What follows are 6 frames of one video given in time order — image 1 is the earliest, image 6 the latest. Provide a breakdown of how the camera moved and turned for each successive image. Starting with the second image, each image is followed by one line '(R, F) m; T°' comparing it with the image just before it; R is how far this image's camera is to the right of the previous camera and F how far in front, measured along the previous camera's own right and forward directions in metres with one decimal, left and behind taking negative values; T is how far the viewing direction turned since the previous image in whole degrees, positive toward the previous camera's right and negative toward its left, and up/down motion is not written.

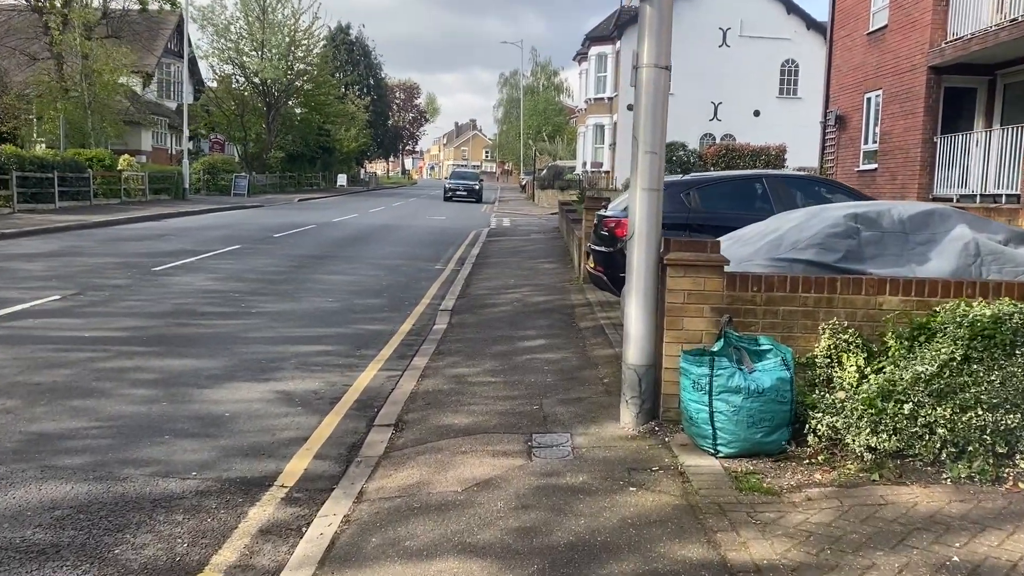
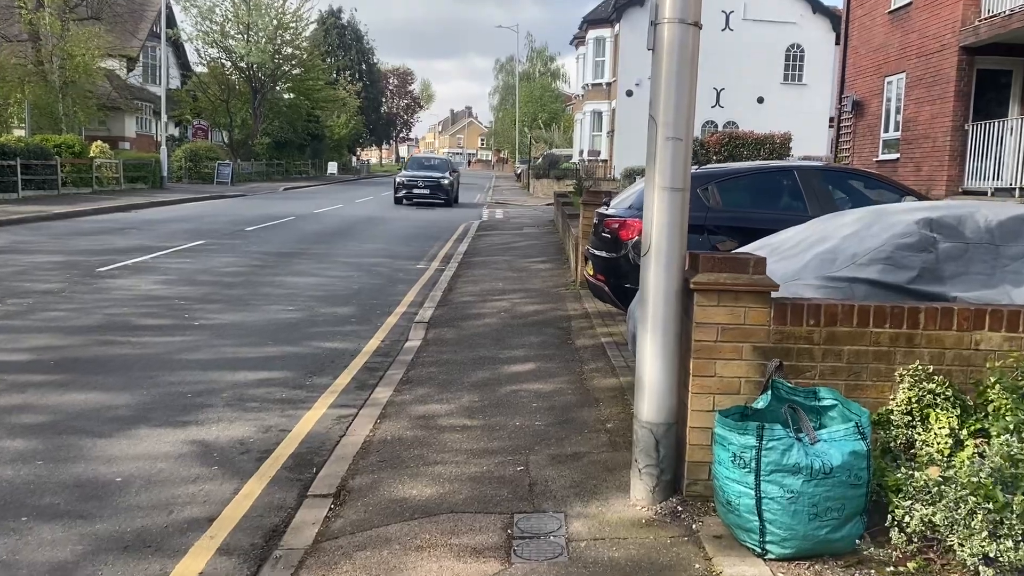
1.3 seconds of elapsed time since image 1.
(+0.1, +1.4) m; 0°
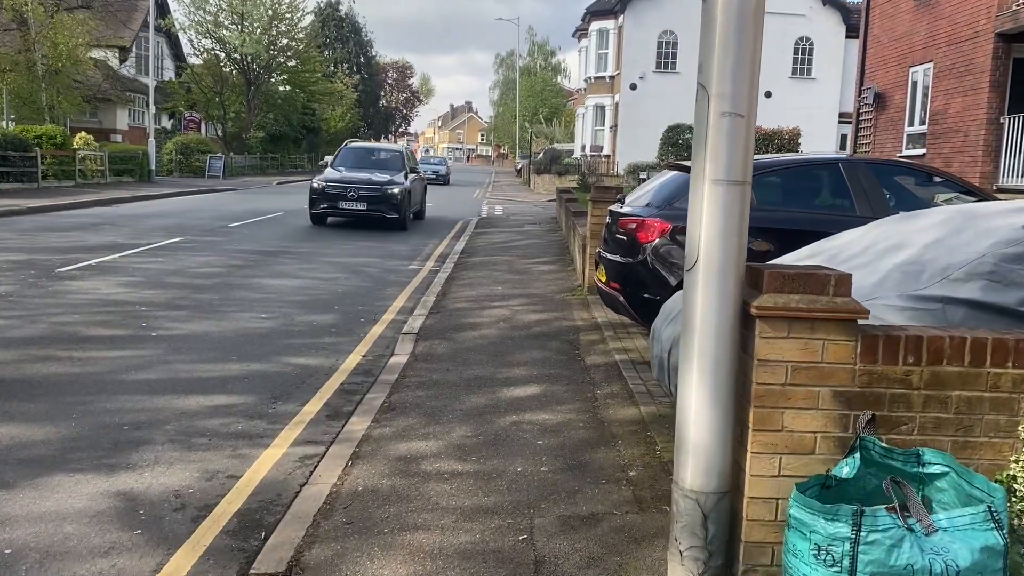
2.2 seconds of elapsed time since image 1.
(0.0, +1.0) m; 0°
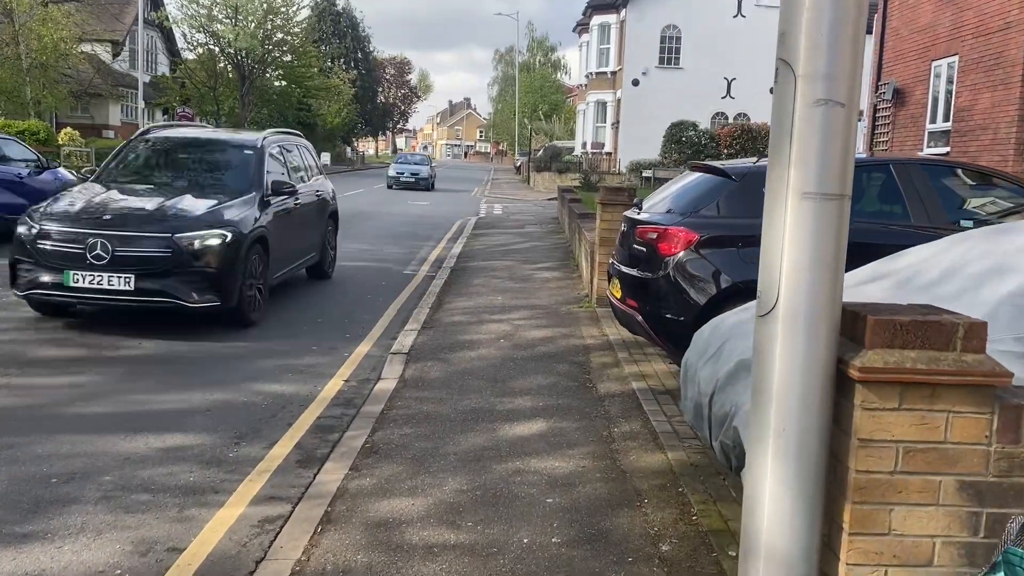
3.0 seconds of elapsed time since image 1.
(0.0, +0.9) m; 0°
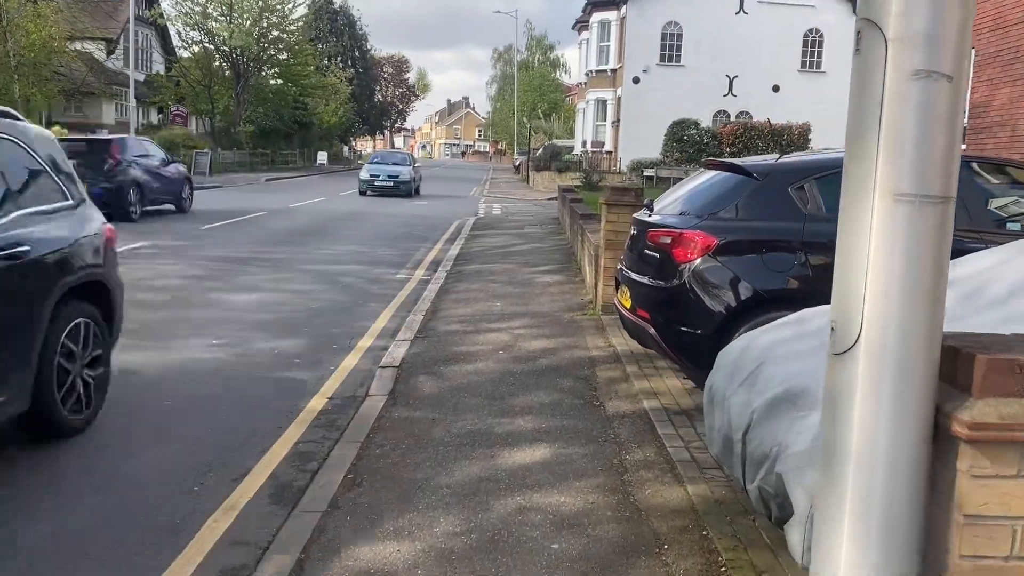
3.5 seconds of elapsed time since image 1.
(0.0, +0.5) m; 0°
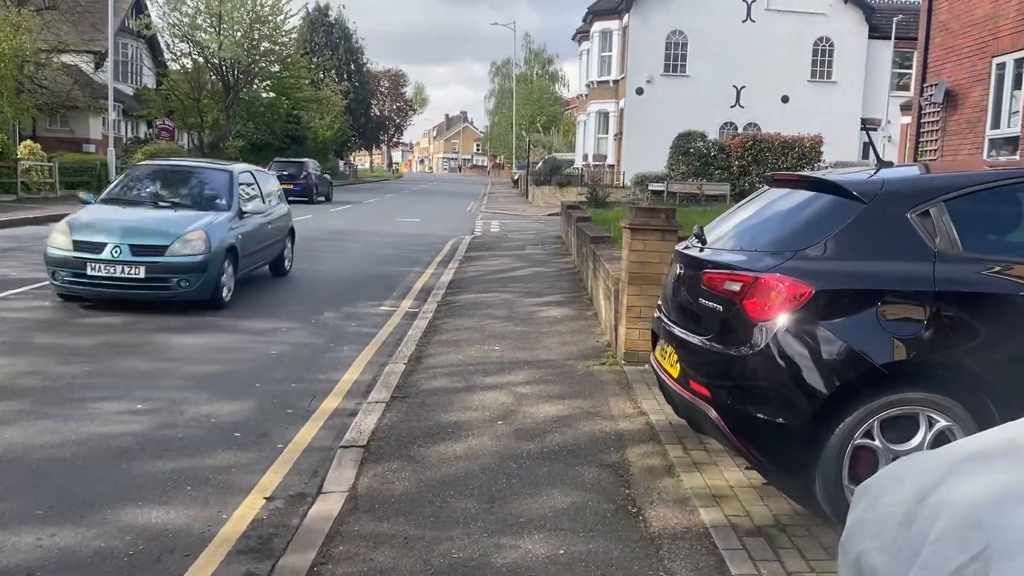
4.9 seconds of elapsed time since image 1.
(0.0, +1.6) m; 0°
